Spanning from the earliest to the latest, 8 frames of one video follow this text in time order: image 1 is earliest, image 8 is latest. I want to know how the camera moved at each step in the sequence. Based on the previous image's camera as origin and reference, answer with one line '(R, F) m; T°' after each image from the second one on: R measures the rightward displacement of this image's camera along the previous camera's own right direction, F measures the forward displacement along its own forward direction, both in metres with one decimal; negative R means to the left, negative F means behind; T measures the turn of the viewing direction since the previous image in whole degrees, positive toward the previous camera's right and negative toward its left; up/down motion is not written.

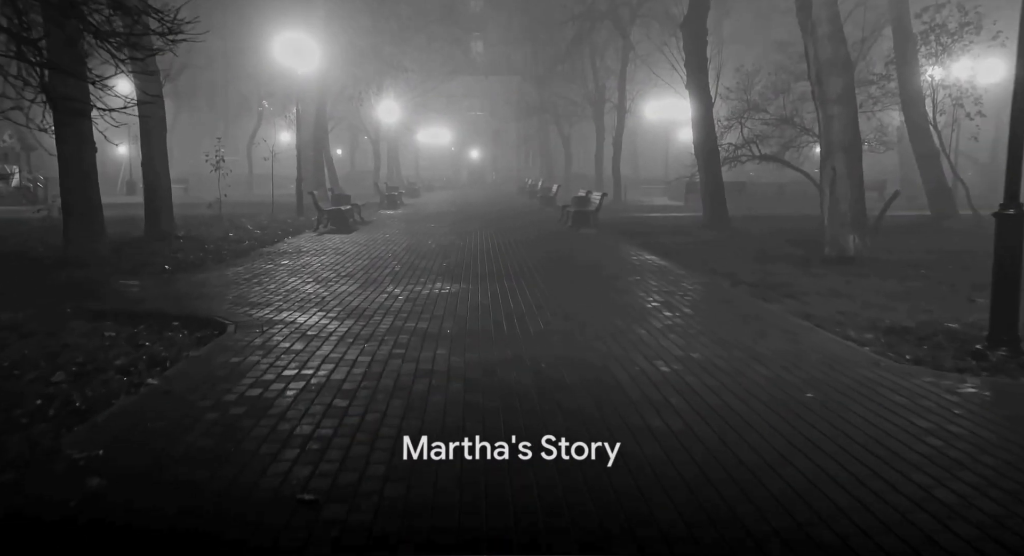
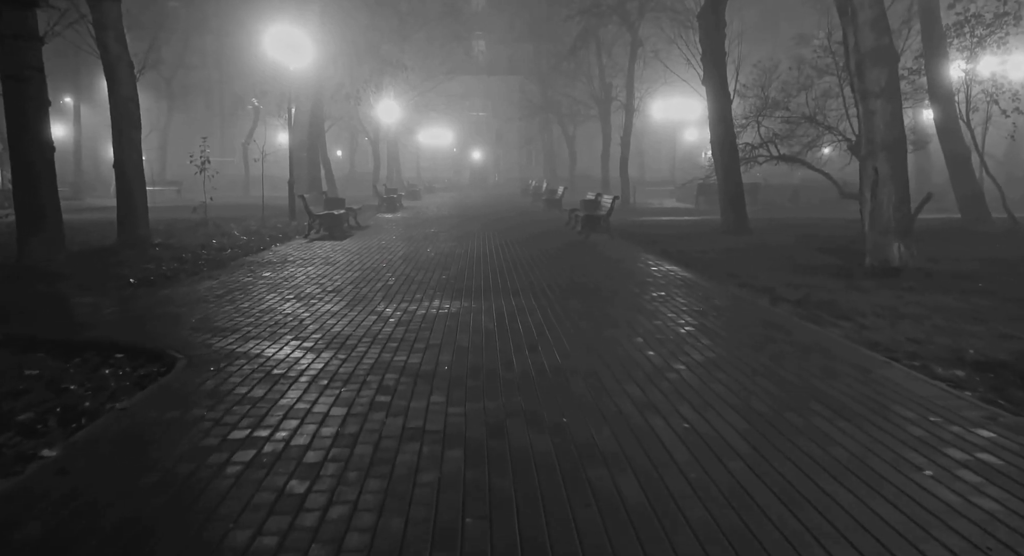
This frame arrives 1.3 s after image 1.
(-0.1, +1.4) m; 0°
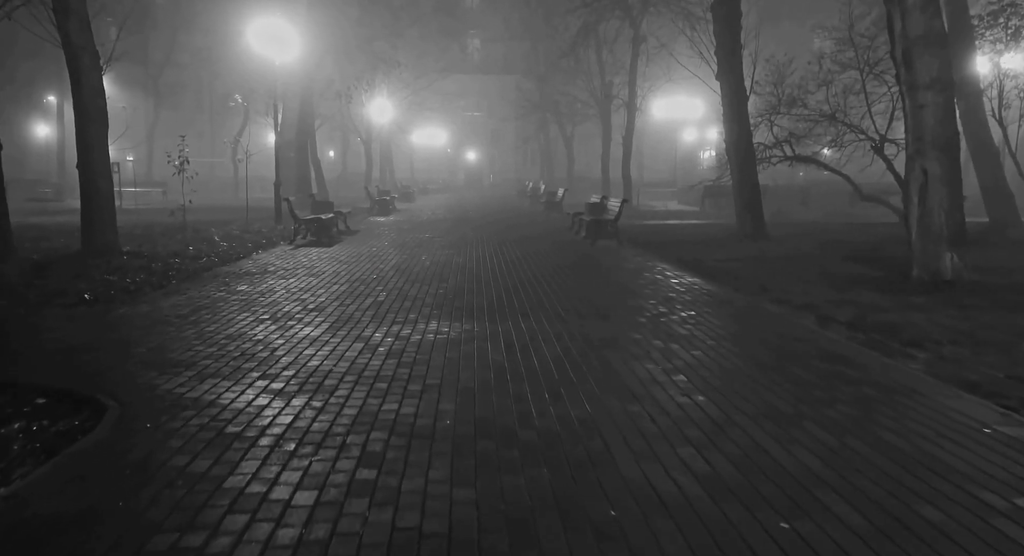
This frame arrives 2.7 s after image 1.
(-0.2, +1.4) m; 0°
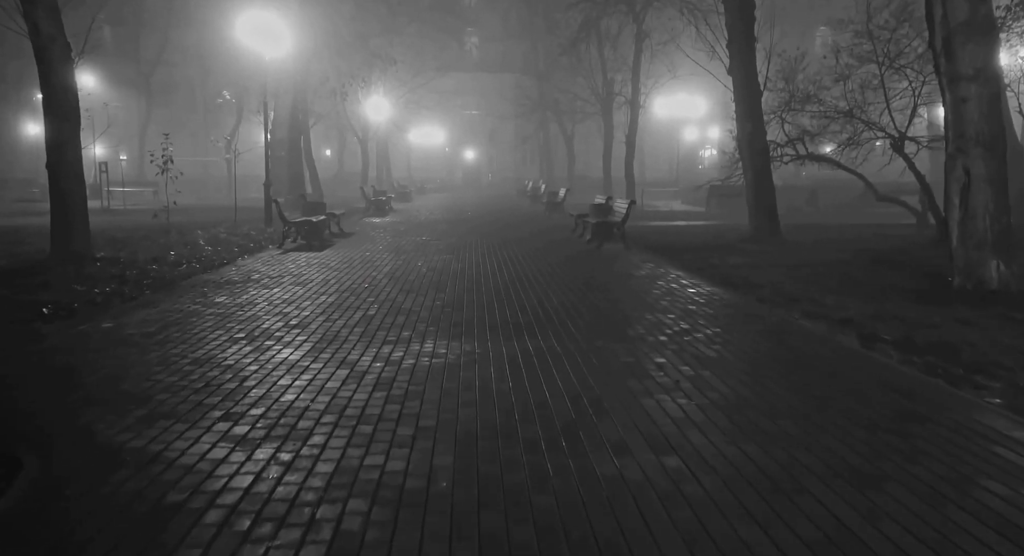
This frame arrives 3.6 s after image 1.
(-0.1, +1.0) m; 0°
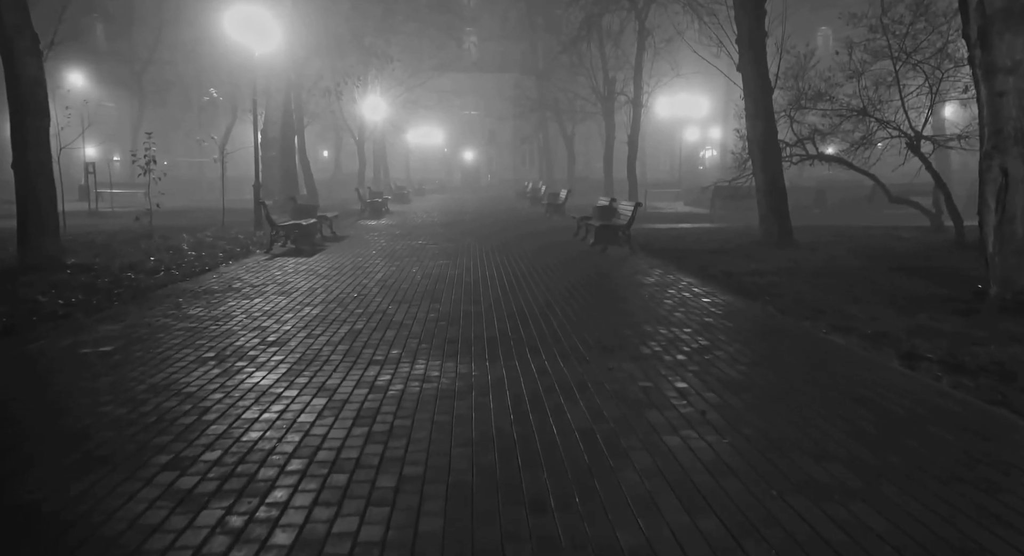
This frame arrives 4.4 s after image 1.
(0.0, +0.8) m; 0°
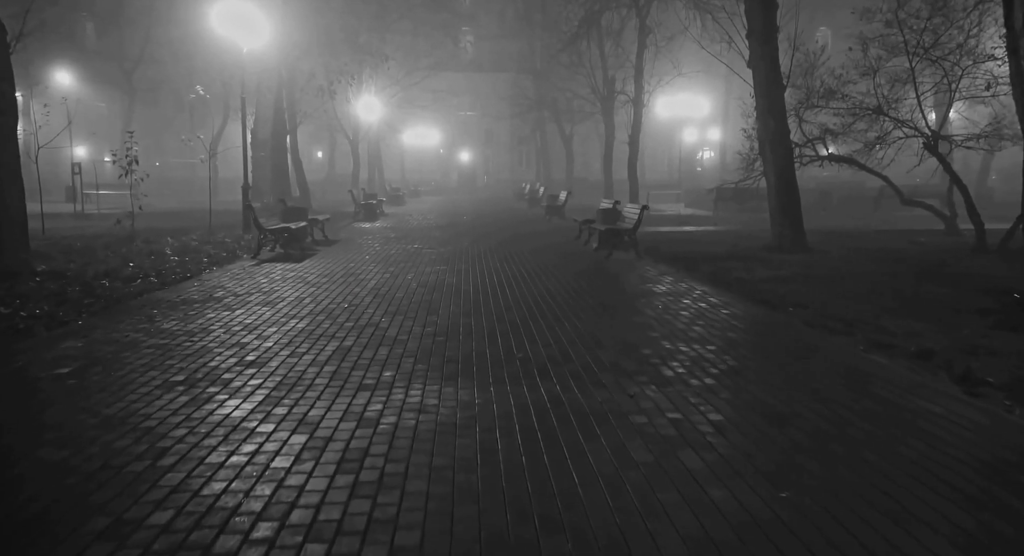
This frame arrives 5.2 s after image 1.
(-0.1, +0.8) m; 0°
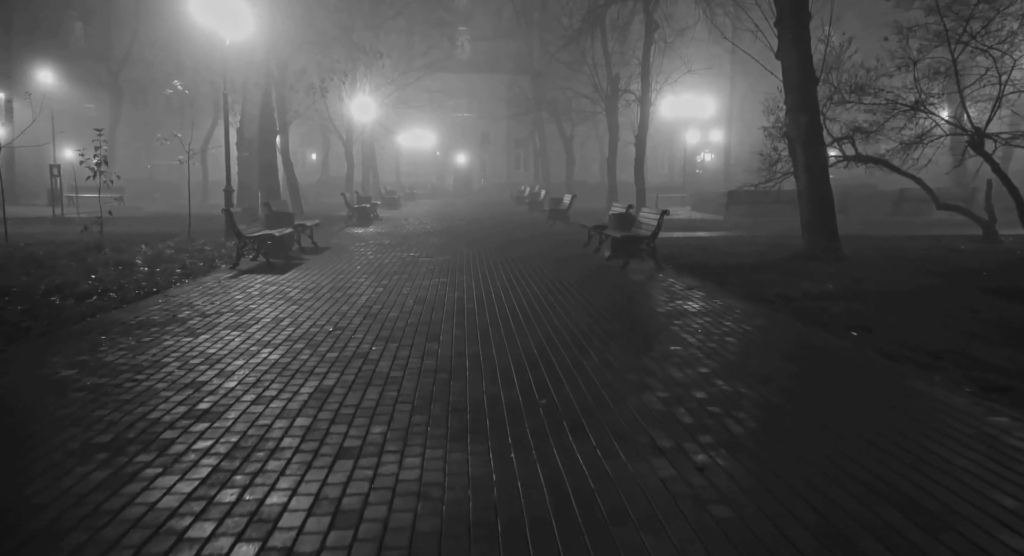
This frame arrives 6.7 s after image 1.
(-0.2, +1.5) m; 0°
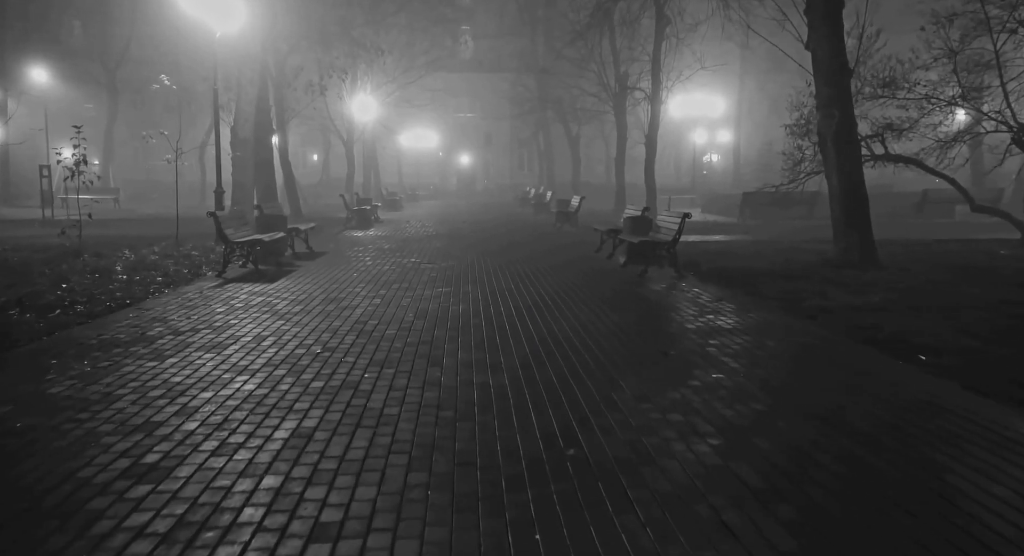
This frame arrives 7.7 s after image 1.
(-0.1, +1.1) m; 0°
